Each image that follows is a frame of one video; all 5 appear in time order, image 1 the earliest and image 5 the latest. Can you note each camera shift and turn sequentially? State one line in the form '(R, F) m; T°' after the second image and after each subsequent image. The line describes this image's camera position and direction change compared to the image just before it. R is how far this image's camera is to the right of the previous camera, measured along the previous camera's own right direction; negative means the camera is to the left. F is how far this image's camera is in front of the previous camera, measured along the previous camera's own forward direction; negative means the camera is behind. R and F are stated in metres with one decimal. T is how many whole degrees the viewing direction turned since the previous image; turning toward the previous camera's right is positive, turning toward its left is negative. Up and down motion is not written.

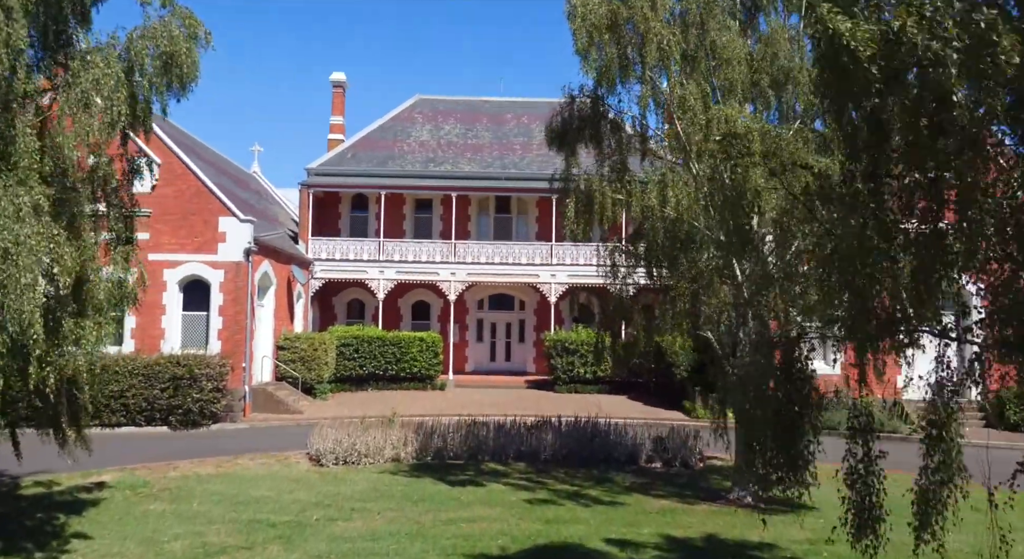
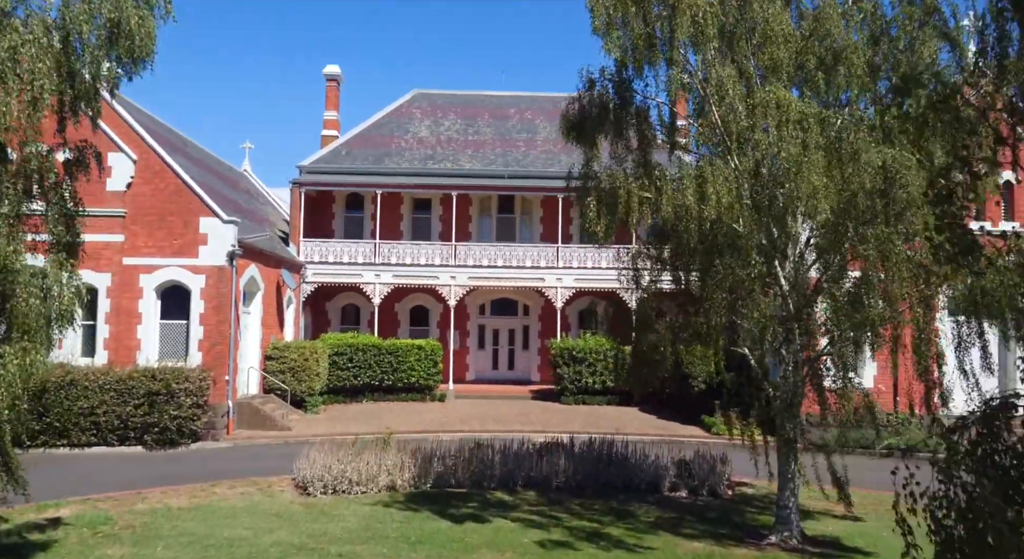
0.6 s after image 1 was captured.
(-0.2, +1.6) m; 0°
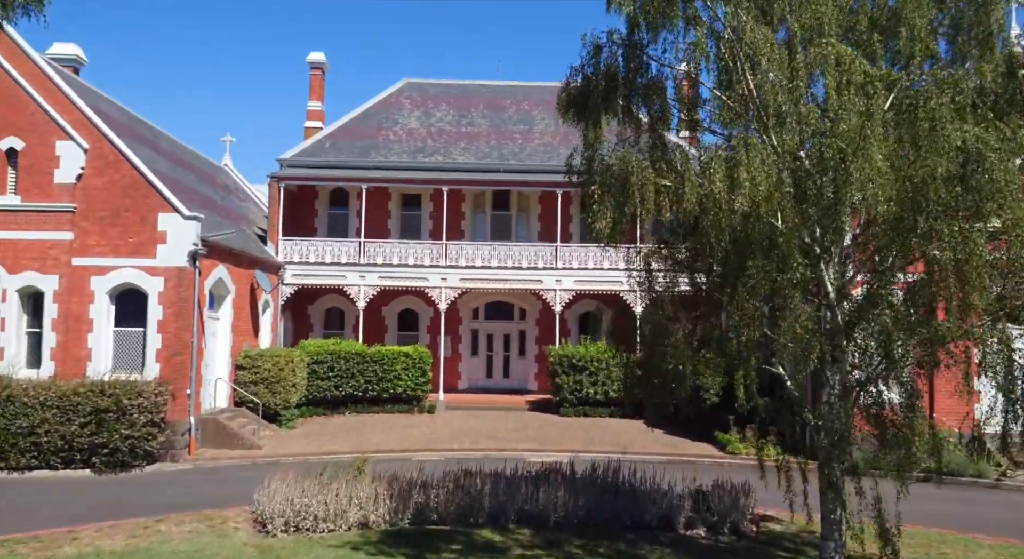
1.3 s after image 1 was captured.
(+0.1, +2.0) m; 0°
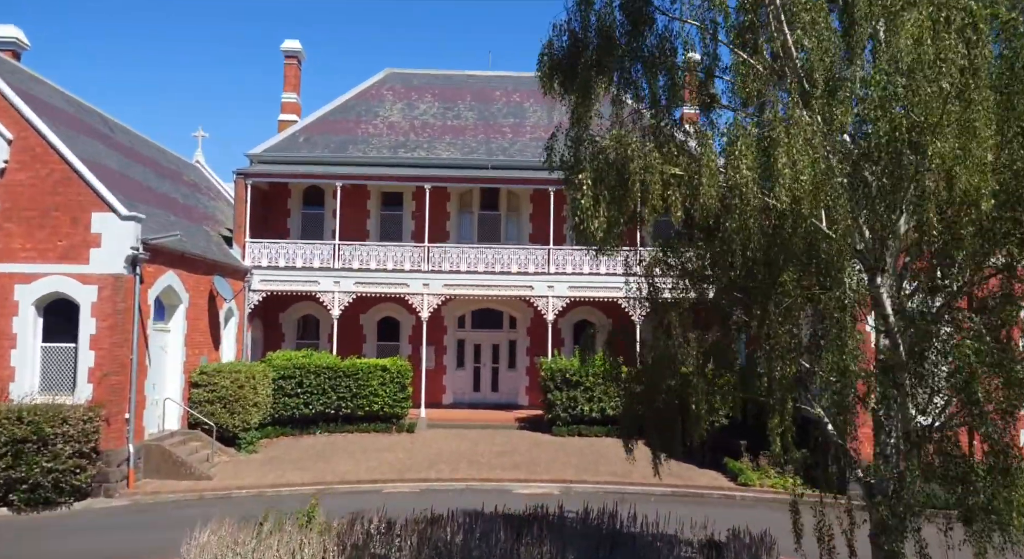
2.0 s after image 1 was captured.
(+0.3, +2.1) m; 0°
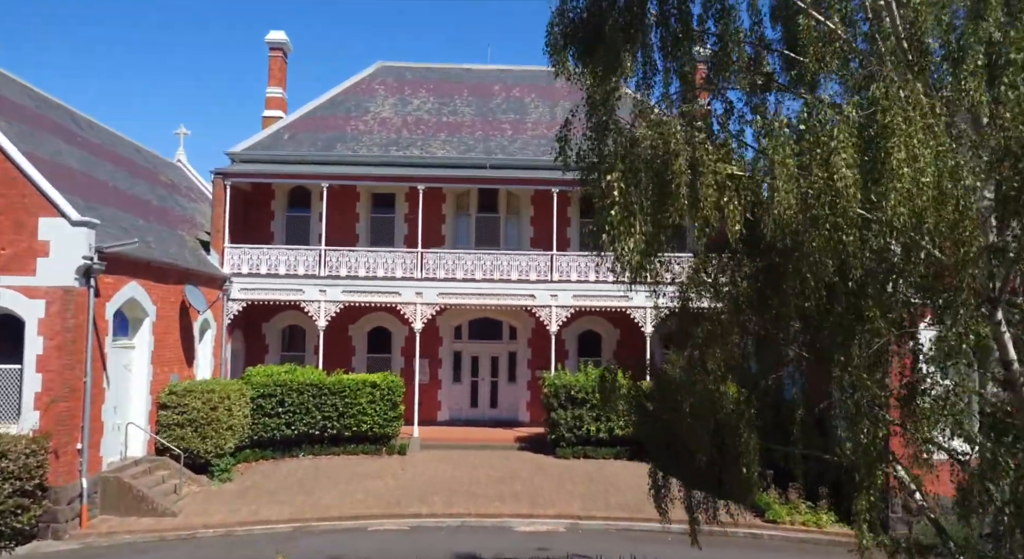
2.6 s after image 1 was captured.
(0.0, +1.7) m; 0°
